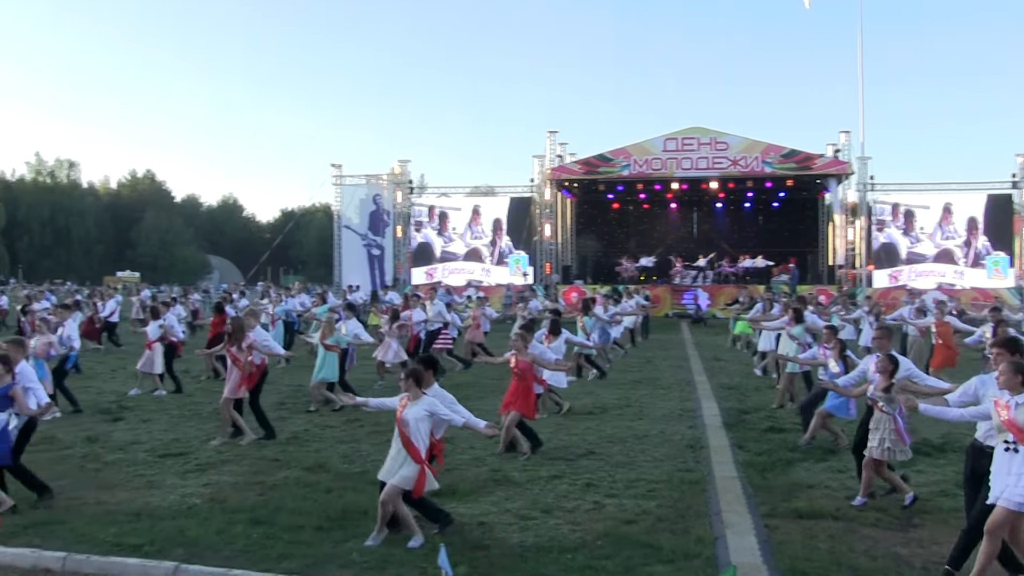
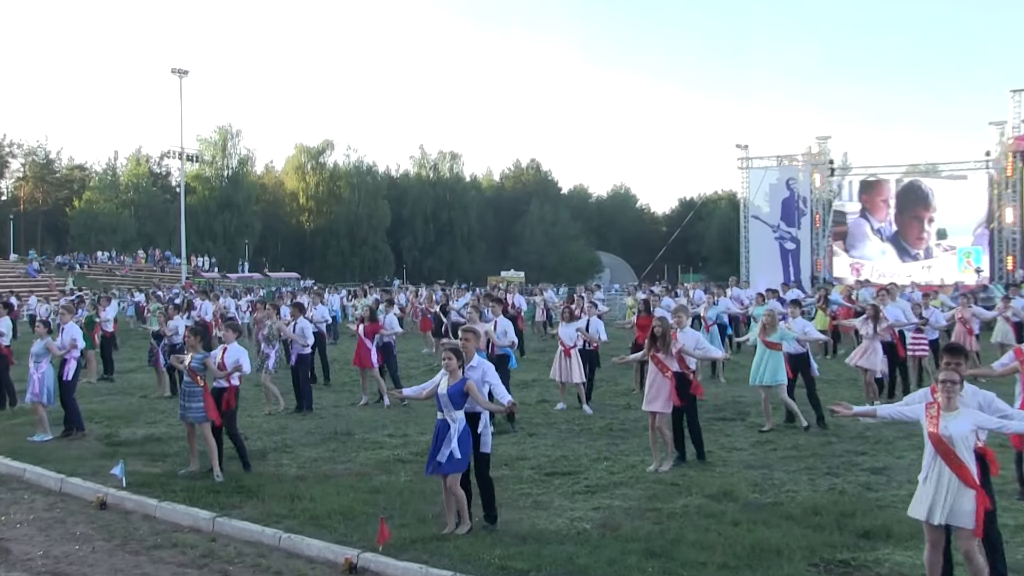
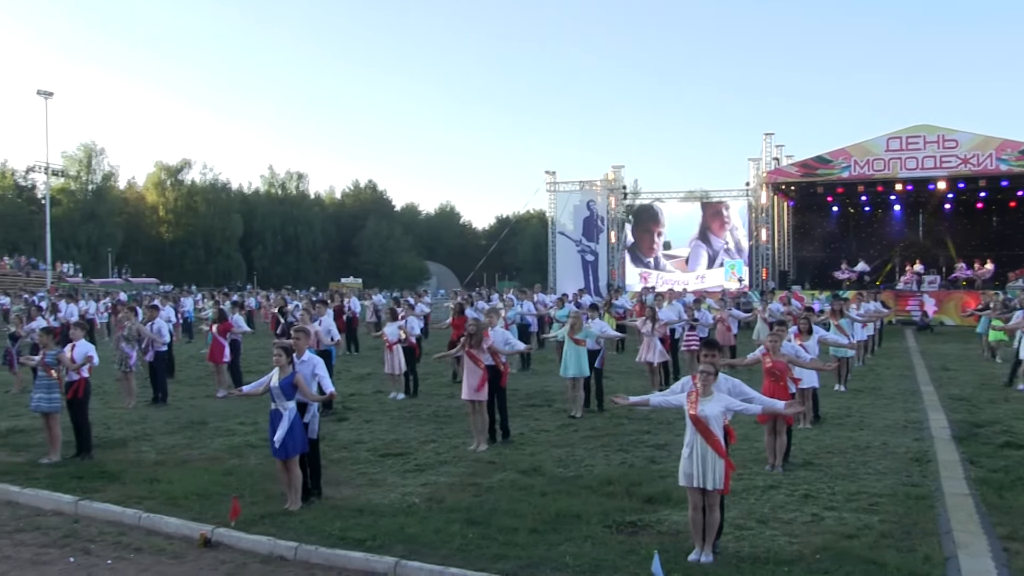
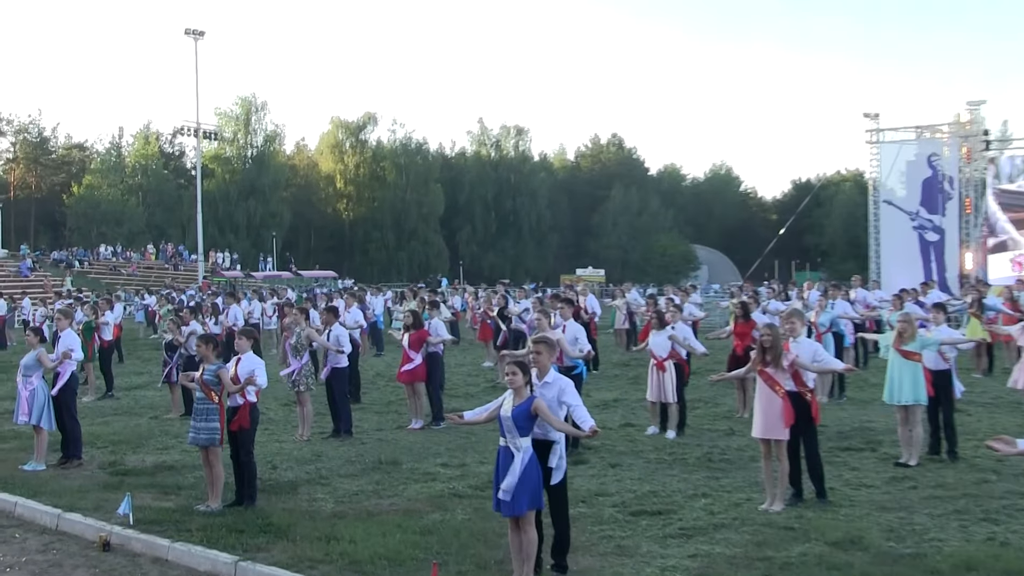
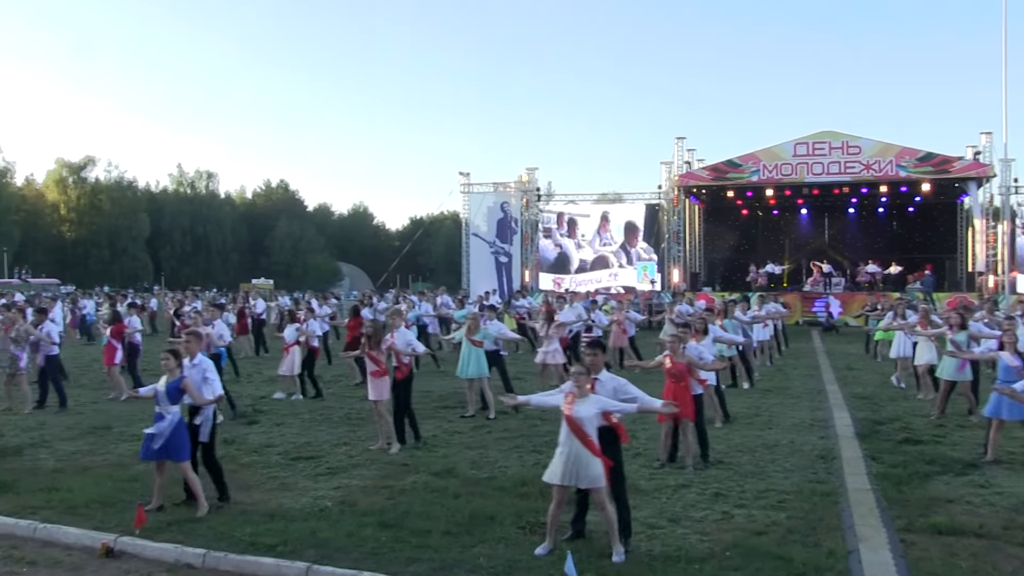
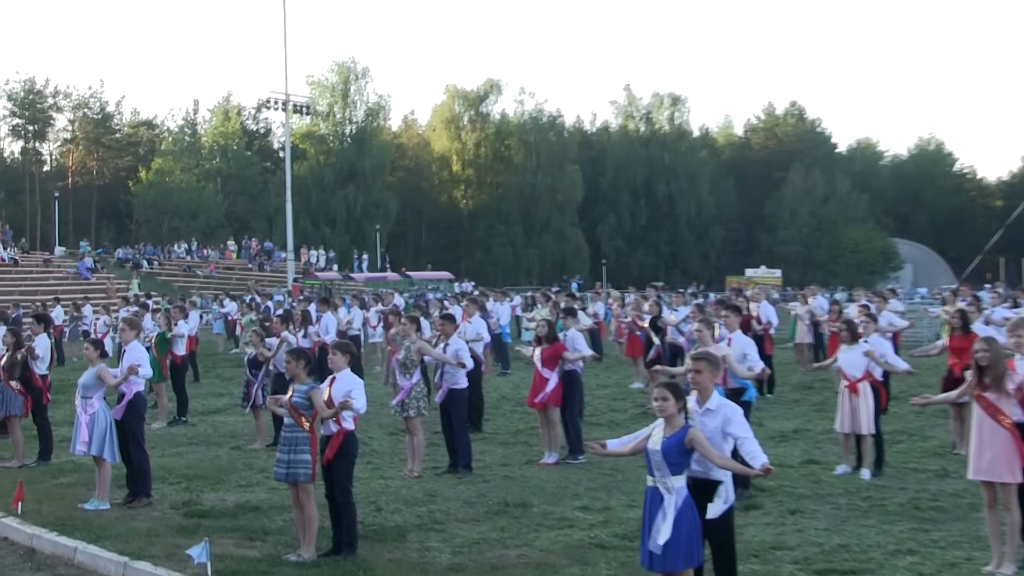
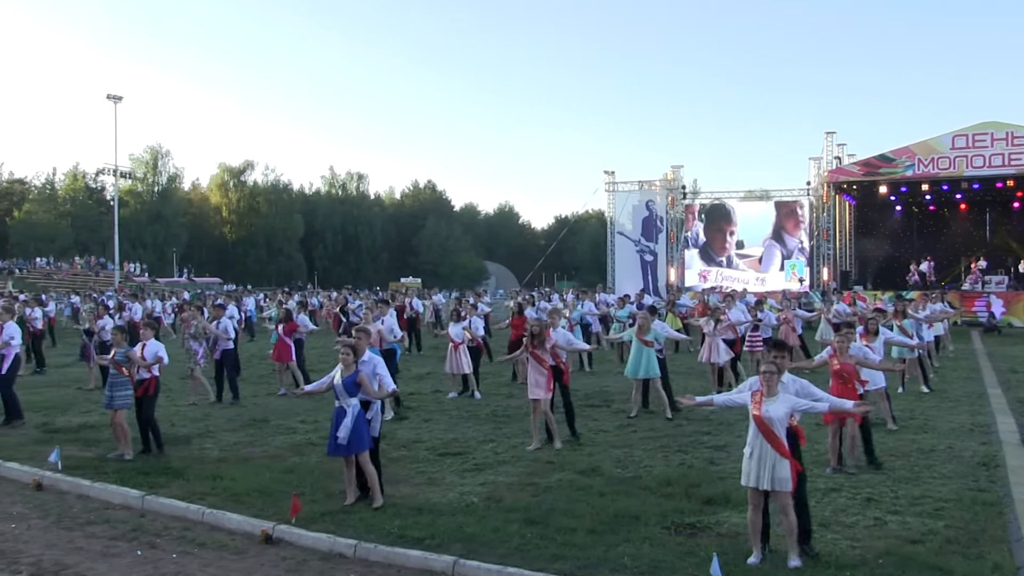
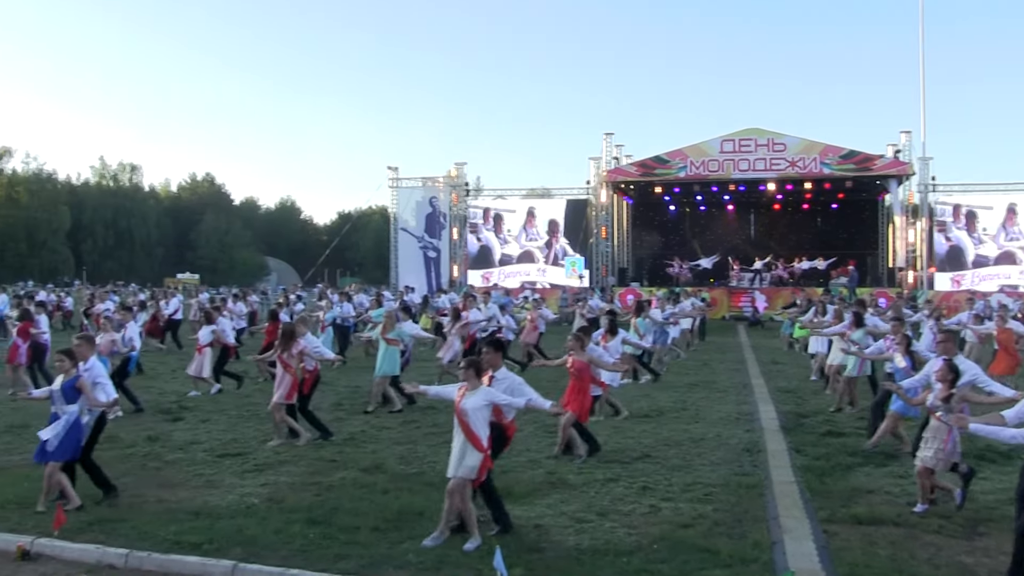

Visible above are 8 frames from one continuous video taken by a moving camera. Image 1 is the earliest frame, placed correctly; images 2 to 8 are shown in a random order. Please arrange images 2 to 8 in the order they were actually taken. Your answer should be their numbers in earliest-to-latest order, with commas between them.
8, 5, 3, 7, 2, 4, 6
